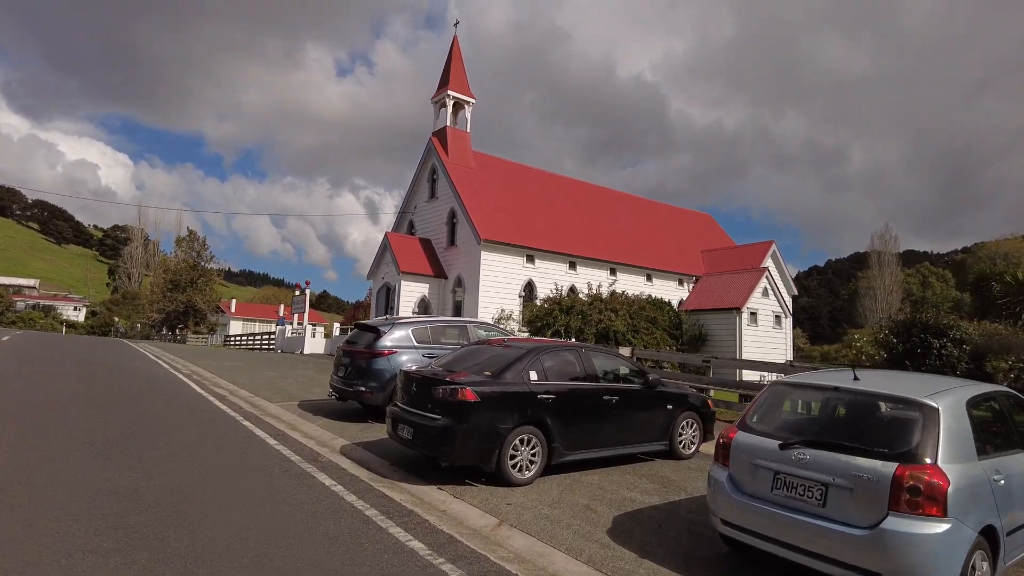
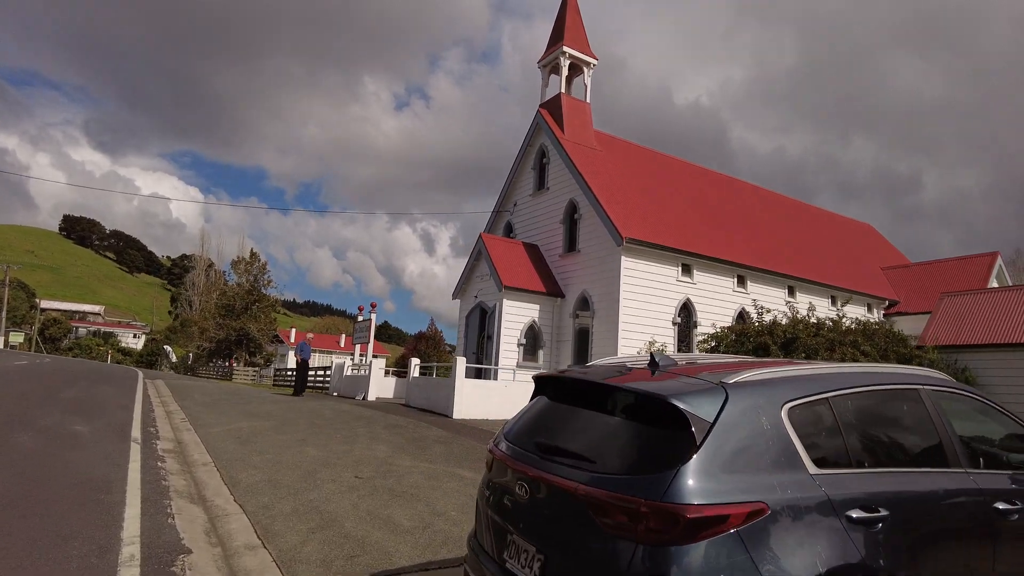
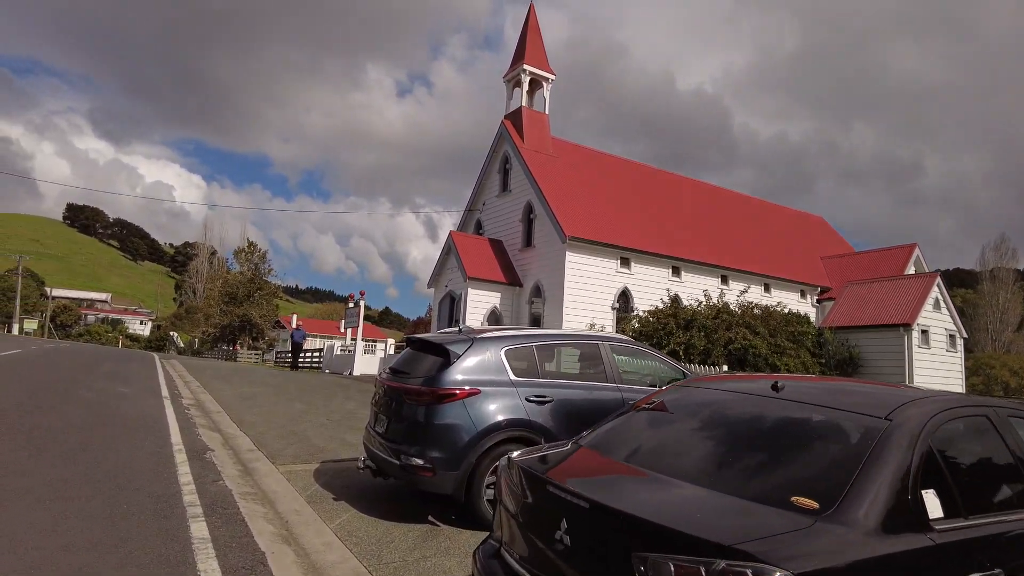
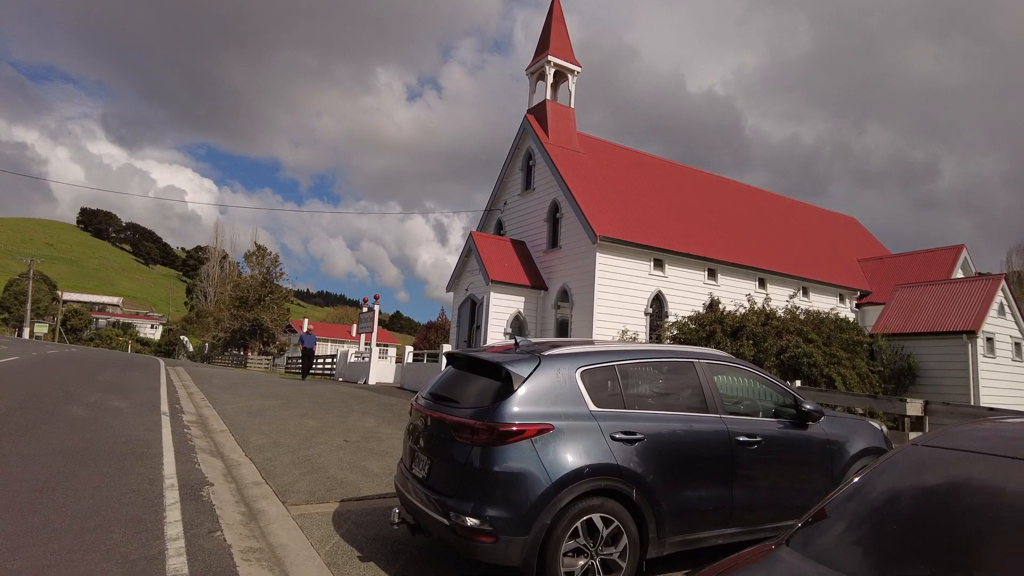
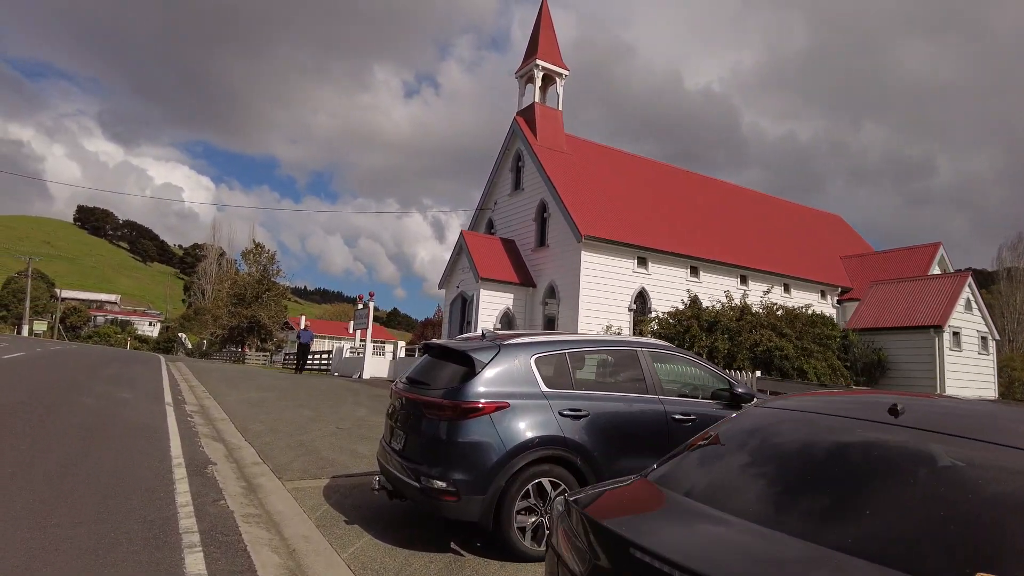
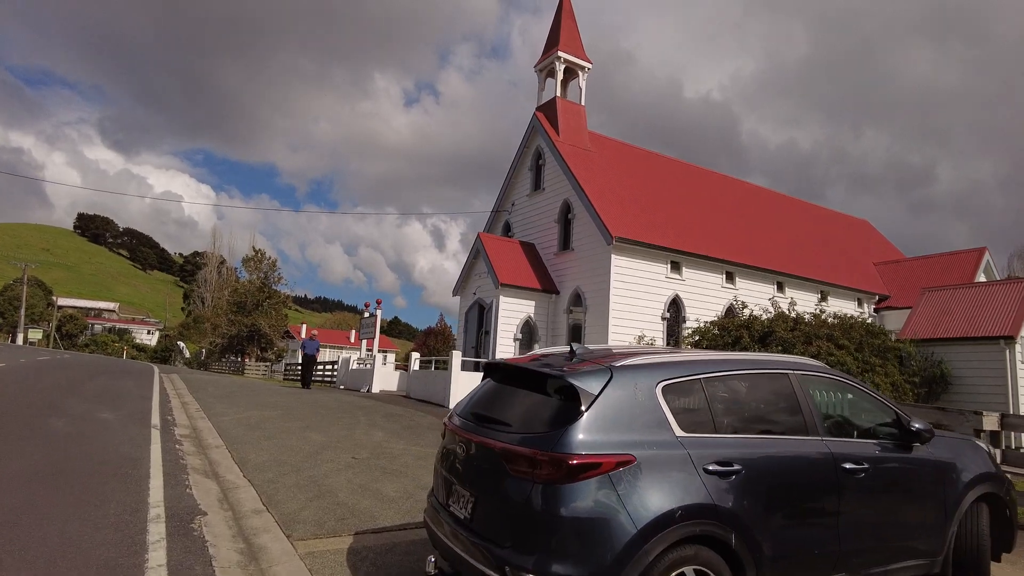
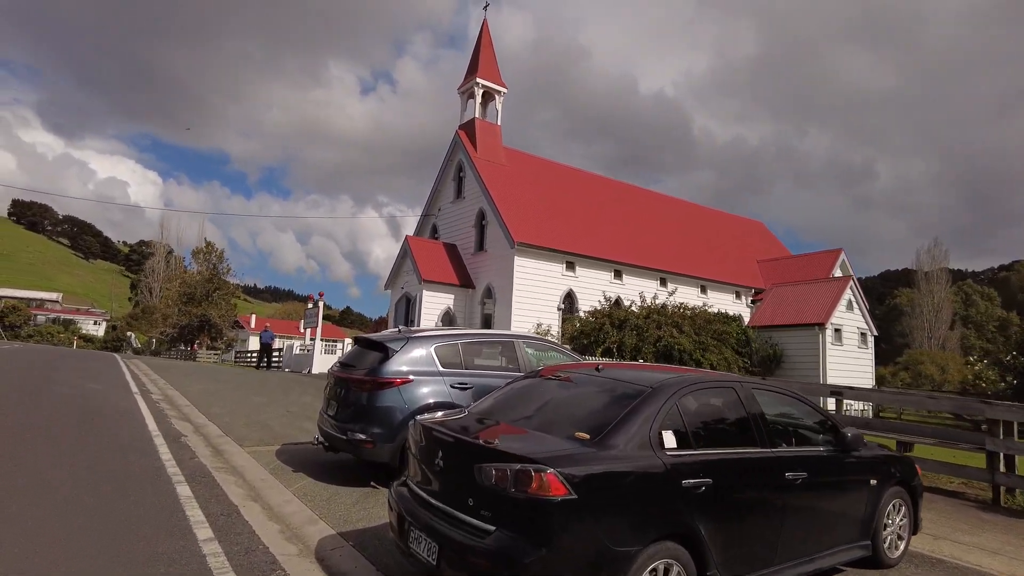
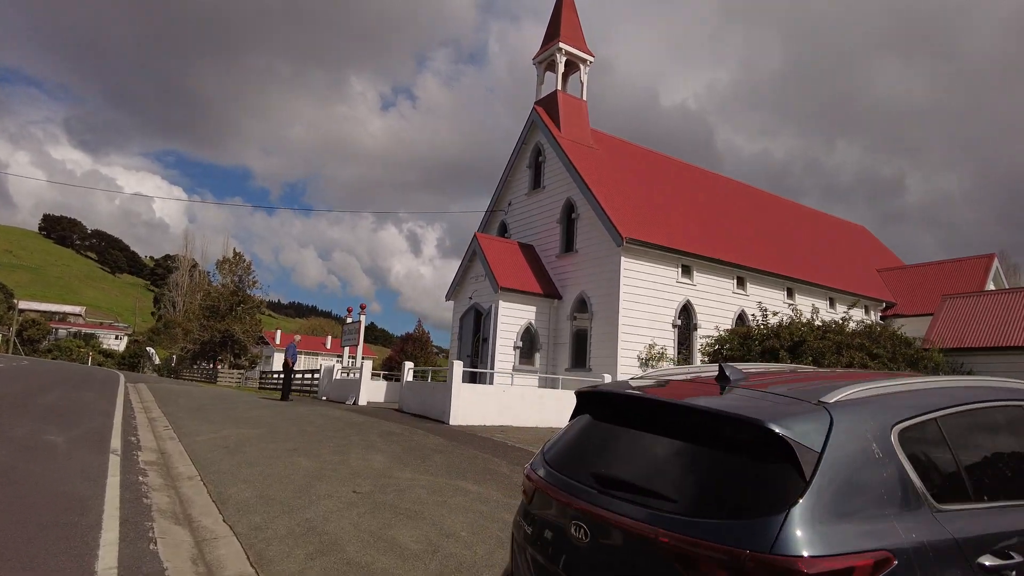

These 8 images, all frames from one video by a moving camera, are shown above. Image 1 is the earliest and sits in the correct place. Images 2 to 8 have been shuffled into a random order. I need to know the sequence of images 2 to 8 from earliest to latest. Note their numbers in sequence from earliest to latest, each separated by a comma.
7, 3, 5, 4, 6, 2, 8
